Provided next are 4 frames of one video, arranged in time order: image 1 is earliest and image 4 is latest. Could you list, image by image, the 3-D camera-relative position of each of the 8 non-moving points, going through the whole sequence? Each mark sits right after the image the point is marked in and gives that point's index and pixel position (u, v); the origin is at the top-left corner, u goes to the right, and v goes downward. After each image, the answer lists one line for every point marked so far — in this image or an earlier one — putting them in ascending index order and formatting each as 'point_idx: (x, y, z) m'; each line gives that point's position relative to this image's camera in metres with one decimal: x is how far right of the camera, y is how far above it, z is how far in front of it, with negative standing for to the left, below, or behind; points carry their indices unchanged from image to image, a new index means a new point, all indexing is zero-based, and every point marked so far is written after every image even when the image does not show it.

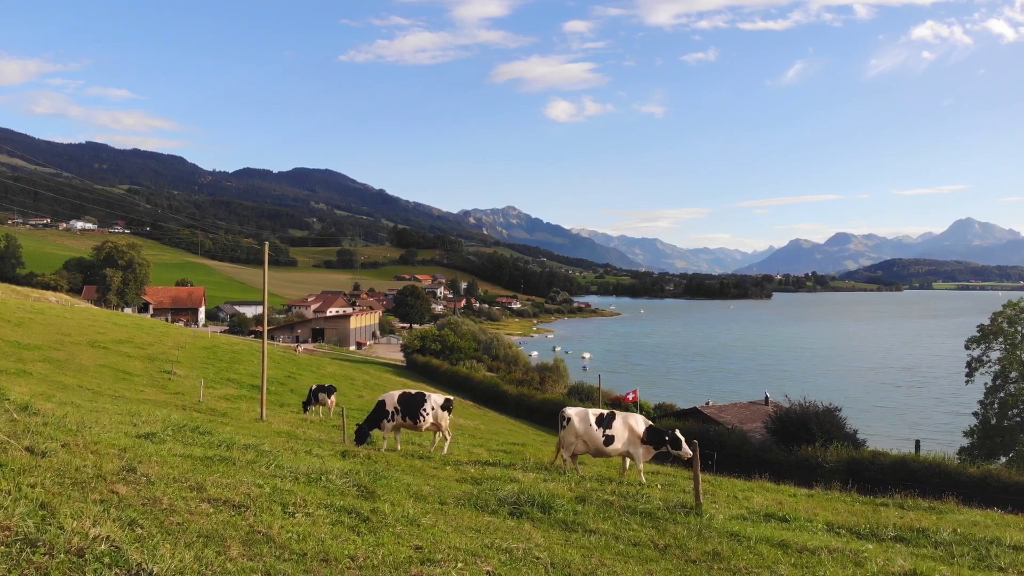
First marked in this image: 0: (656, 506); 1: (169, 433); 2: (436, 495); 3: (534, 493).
0: (+2.2, -3.2, +8.6) m
1: (-6.1, -2.7, +11.0) m
2: (-0.9, -2.8, +8.1) m
3: (+0.4, -3.0, +8.7) m
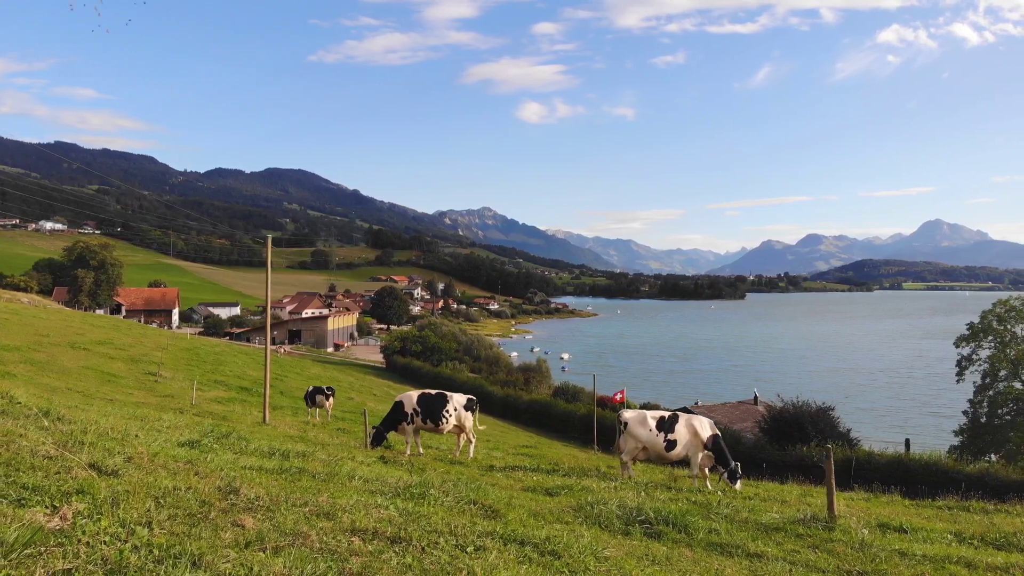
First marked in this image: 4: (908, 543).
0: (+3.5, -2.9, +7.6) m
1: (-4.9, -2.5, +9.7) m
2: (+0.4, -2.6, +7.1) m
3: (+1.8, -2.8, +7.7) m
4: (+4.8, -3.1, +7.2) m
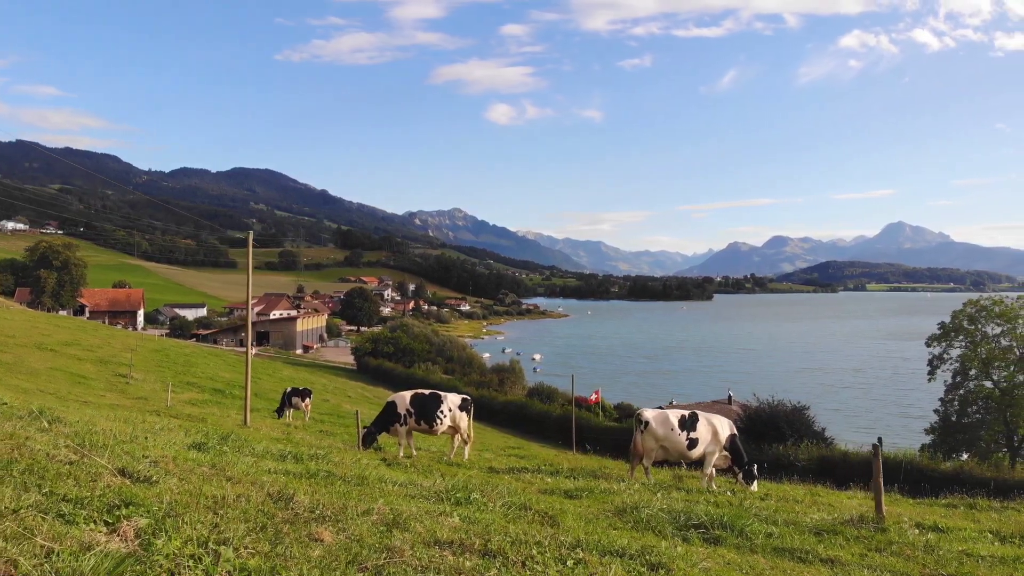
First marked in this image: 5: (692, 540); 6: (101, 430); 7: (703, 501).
0: (+3.9, -2.8, +7.3) m
1: (-4.5, -2.4, +9.1) m
2: (+0.9, -2.5, +6.6) m
3: (+2.2, -2.7, +7.3) m
4: (+5.2, -3.0, +7.0) m
5: (+1.7, -2.4, +5.6) m
6: (-5.4, -1.8, +7.7) m
7: (+3.1, -3.3, +9.3) m
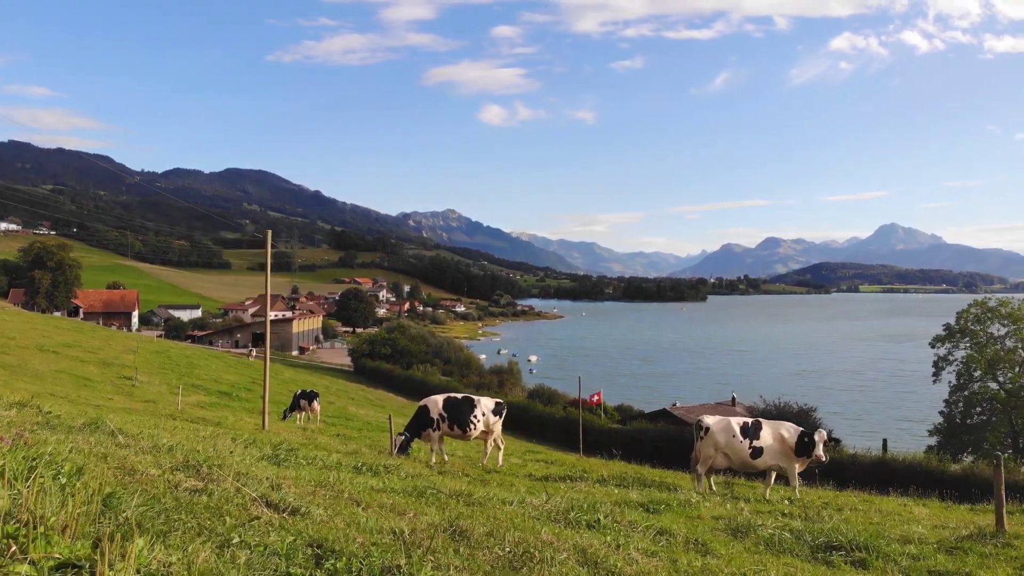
0: (+5.0, -2.9, +6.8) m
1: (-3.4, -2.4, +8.6) m
2: (+2.0, -2.5, +6.2) m
3: (+3.3, -2.7, +6.8) m
4: (+6.3, -3.0, +6.5) m
5: (+2.8, -2.4, +5.1) m
6: (-4.3, -1.8, +7.2) m
7: (+4.2, -3.4, +8.9) m
